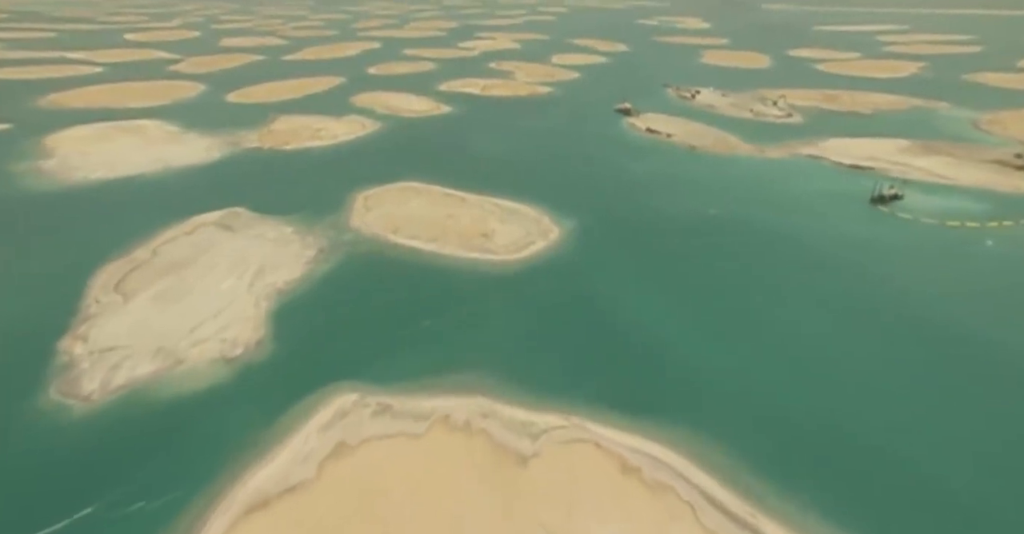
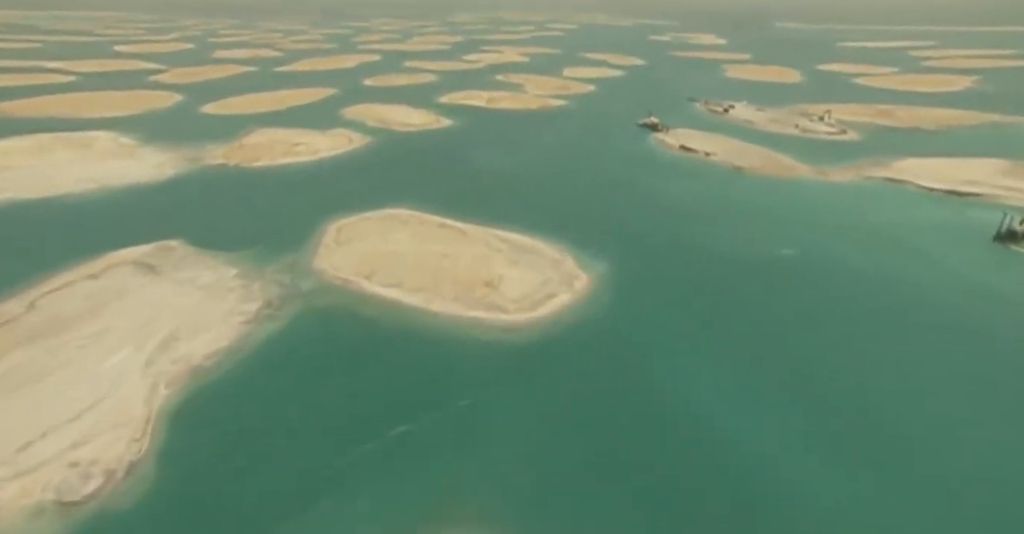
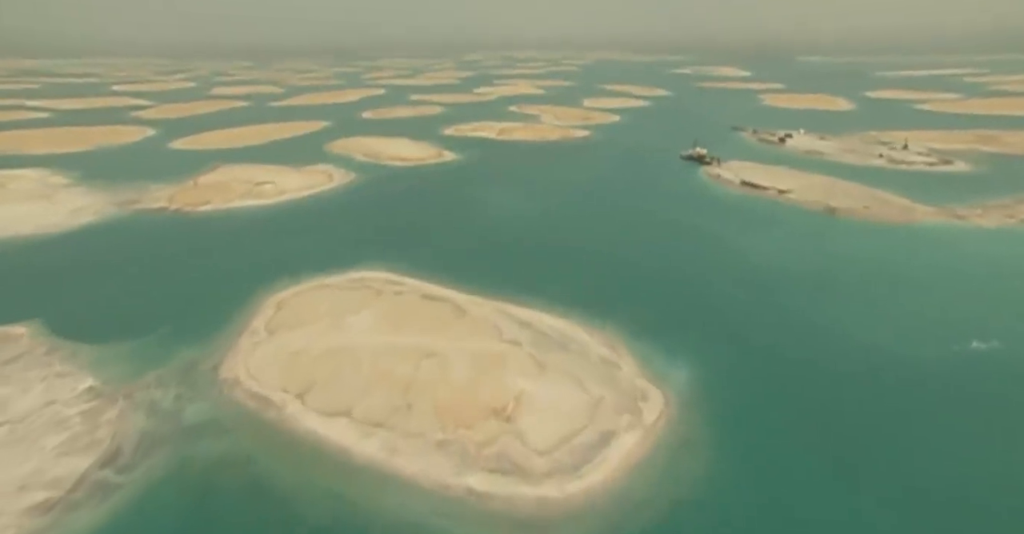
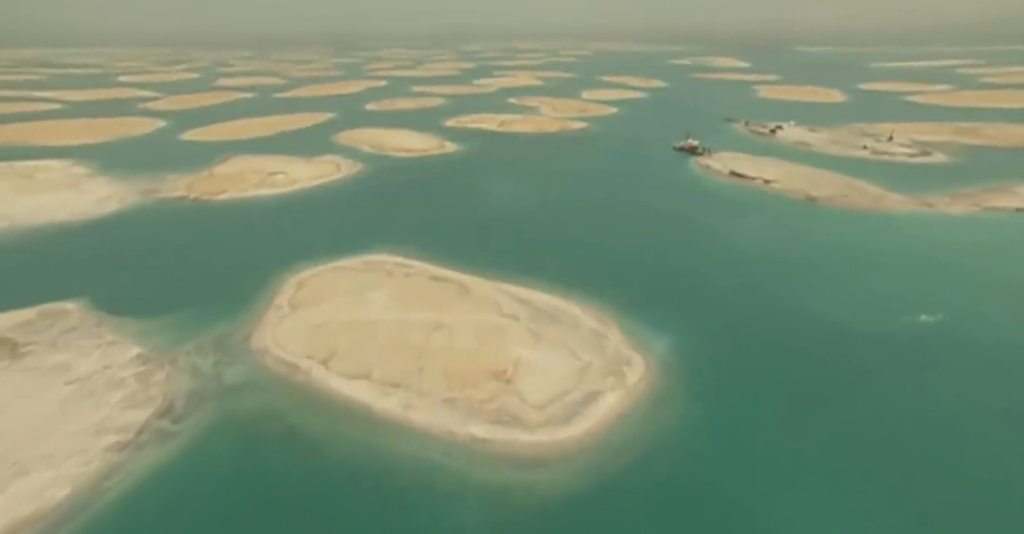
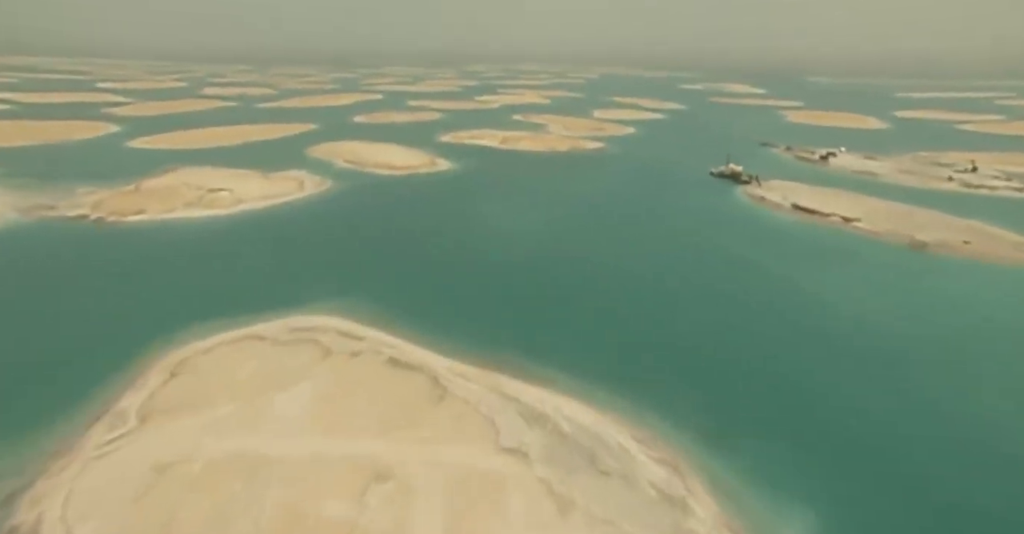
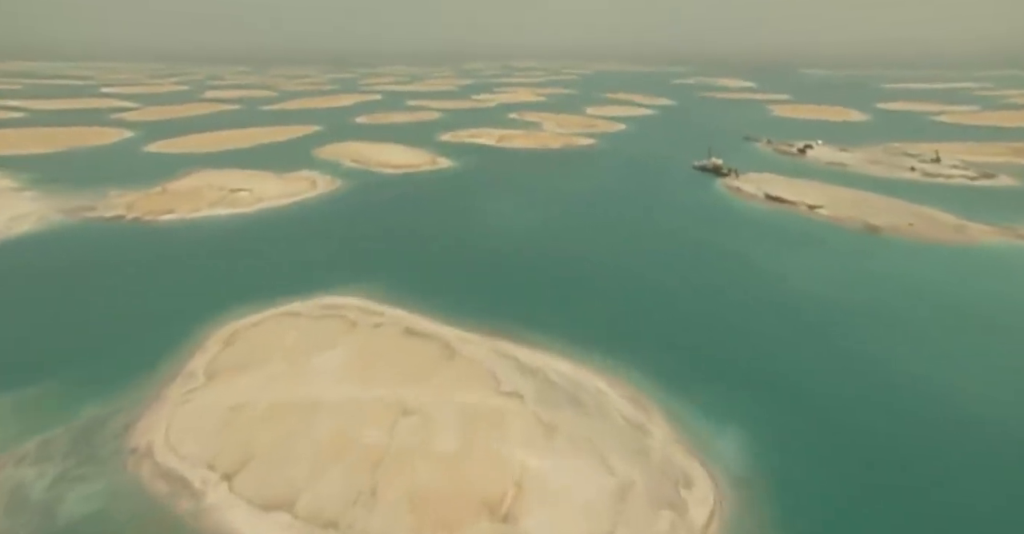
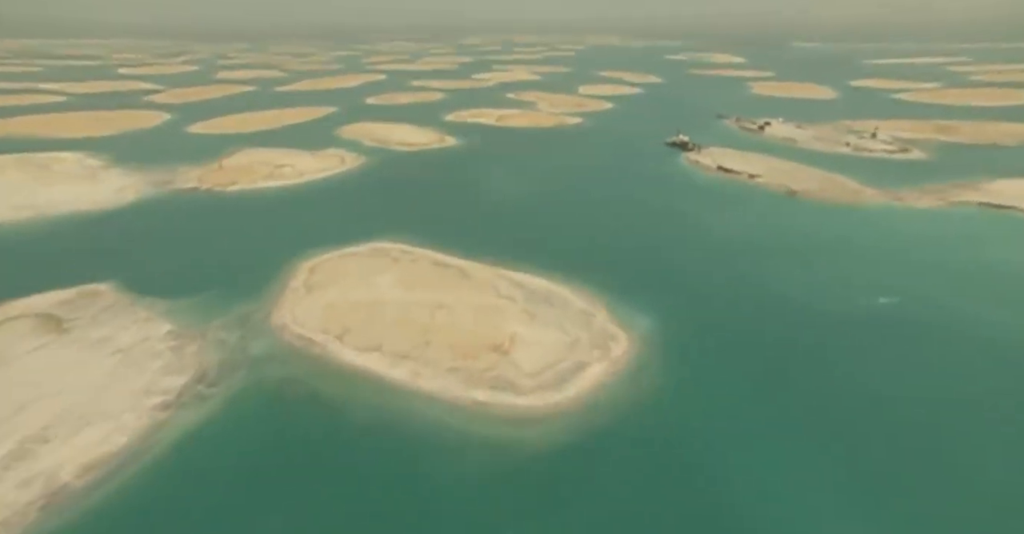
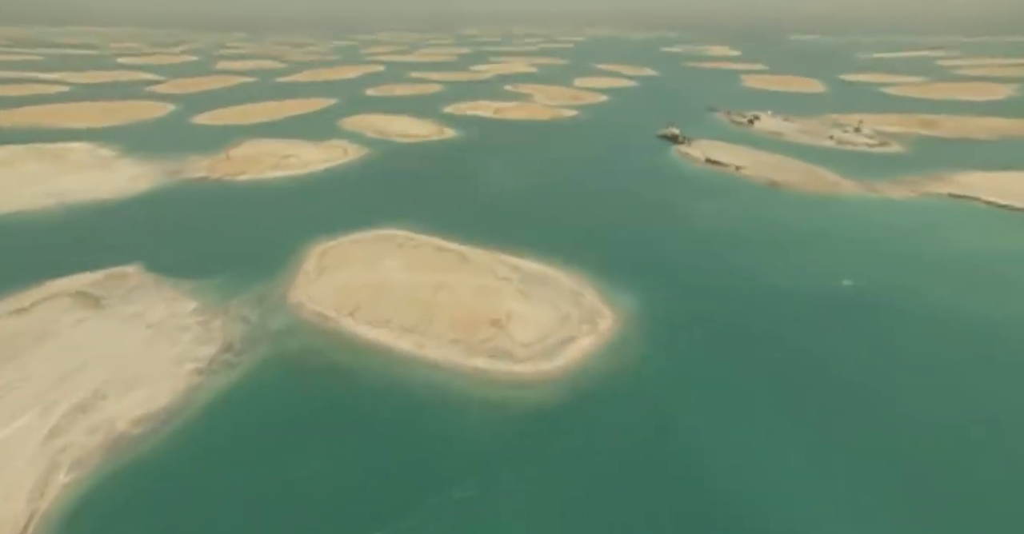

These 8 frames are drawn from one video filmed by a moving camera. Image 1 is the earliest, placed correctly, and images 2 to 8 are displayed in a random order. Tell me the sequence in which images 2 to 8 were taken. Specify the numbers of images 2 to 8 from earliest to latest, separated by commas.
2, 8, 7, 4, 3, 6, 5
